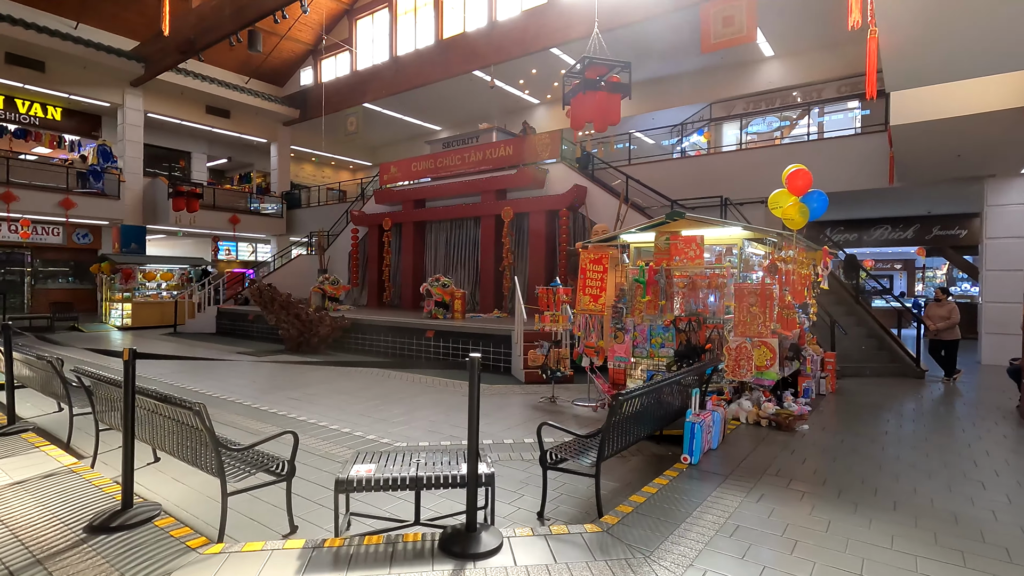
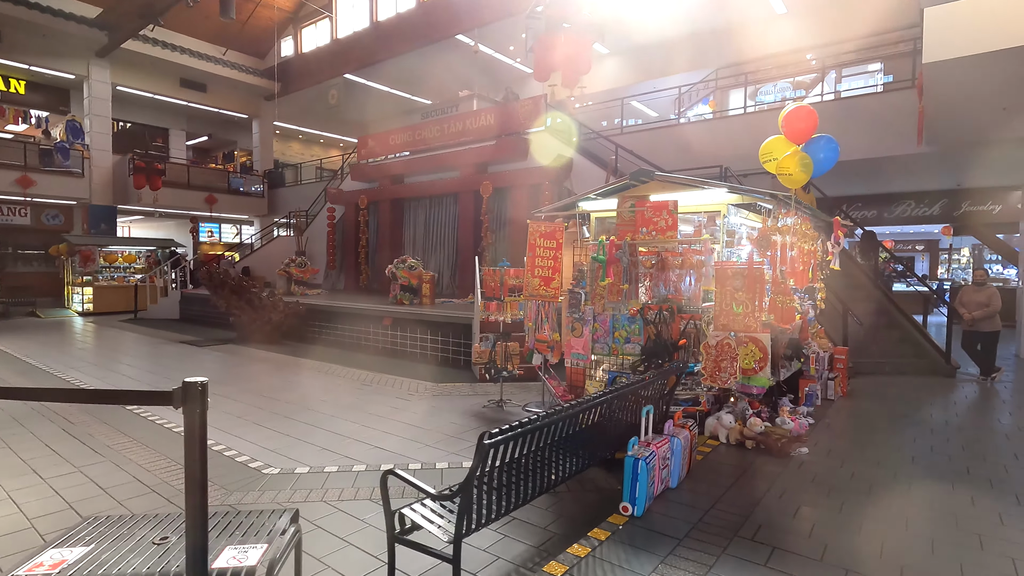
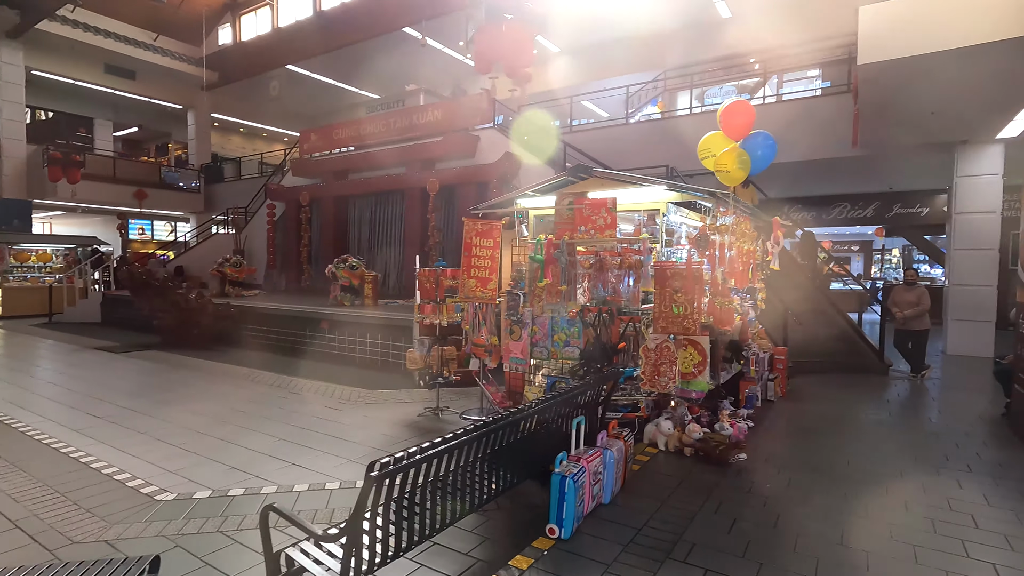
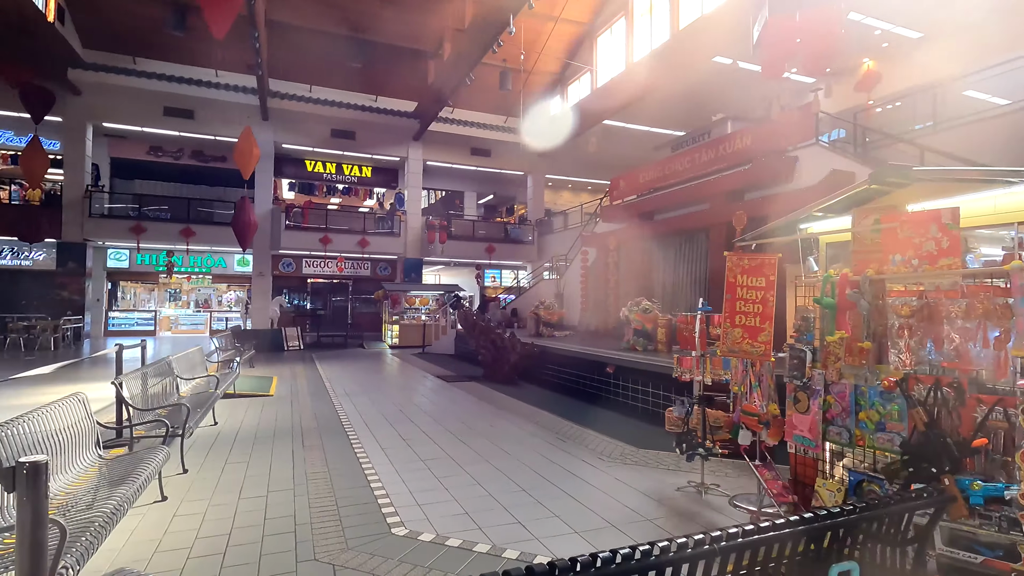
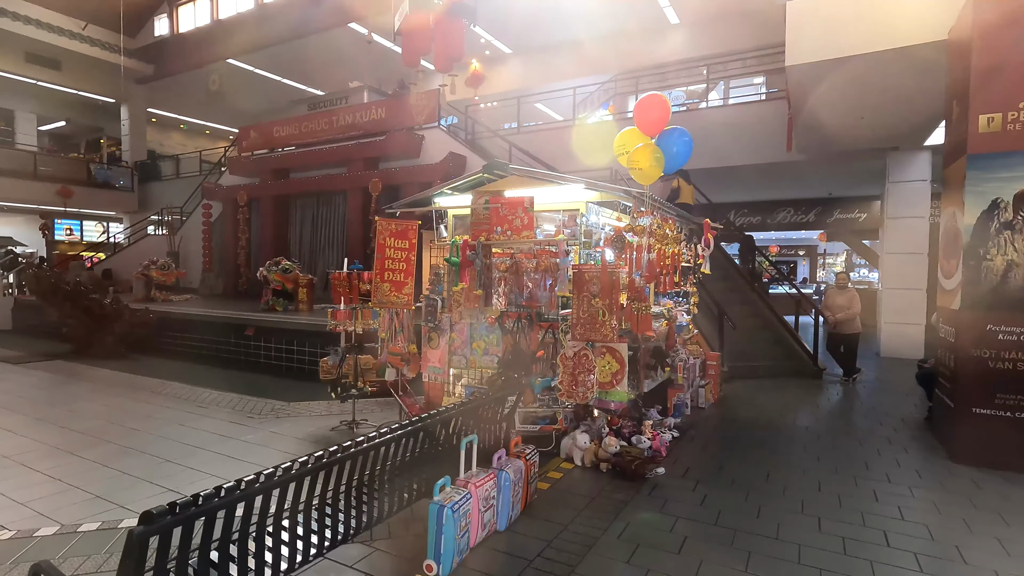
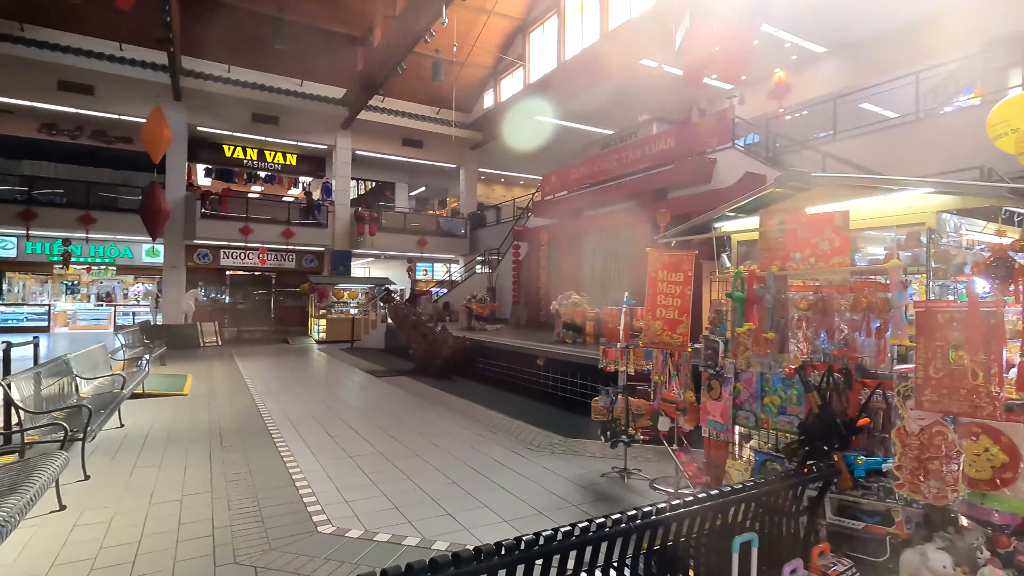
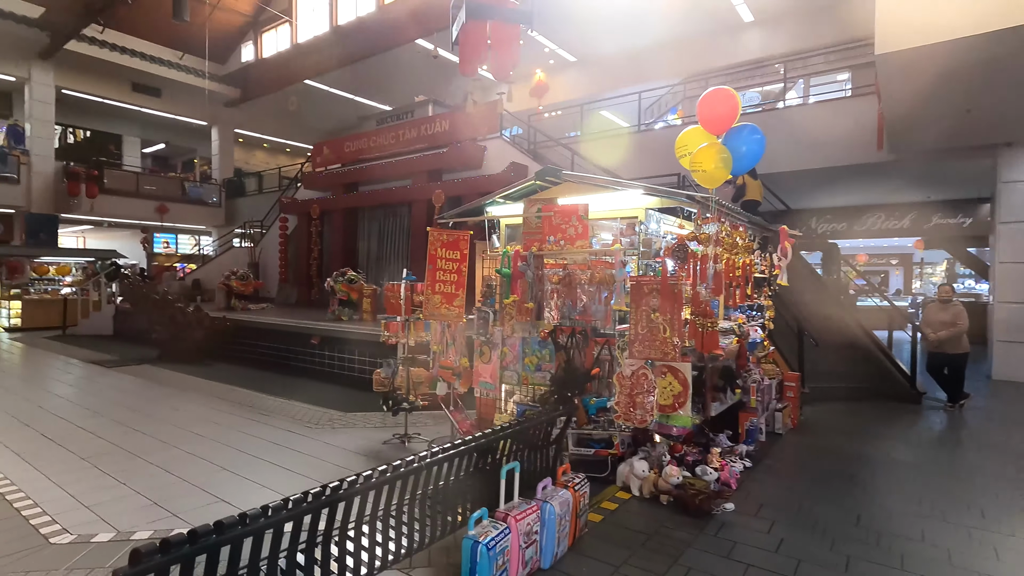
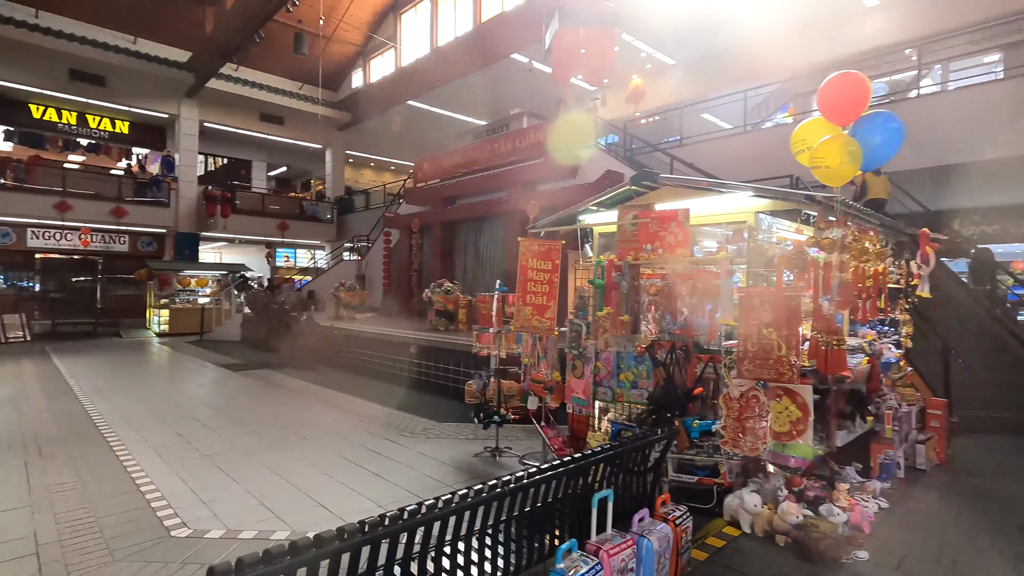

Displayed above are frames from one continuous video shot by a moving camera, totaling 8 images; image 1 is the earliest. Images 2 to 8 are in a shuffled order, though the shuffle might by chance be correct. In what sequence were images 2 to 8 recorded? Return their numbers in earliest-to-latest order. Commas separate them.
2, 3, 5, 7, 8, 6, 4
